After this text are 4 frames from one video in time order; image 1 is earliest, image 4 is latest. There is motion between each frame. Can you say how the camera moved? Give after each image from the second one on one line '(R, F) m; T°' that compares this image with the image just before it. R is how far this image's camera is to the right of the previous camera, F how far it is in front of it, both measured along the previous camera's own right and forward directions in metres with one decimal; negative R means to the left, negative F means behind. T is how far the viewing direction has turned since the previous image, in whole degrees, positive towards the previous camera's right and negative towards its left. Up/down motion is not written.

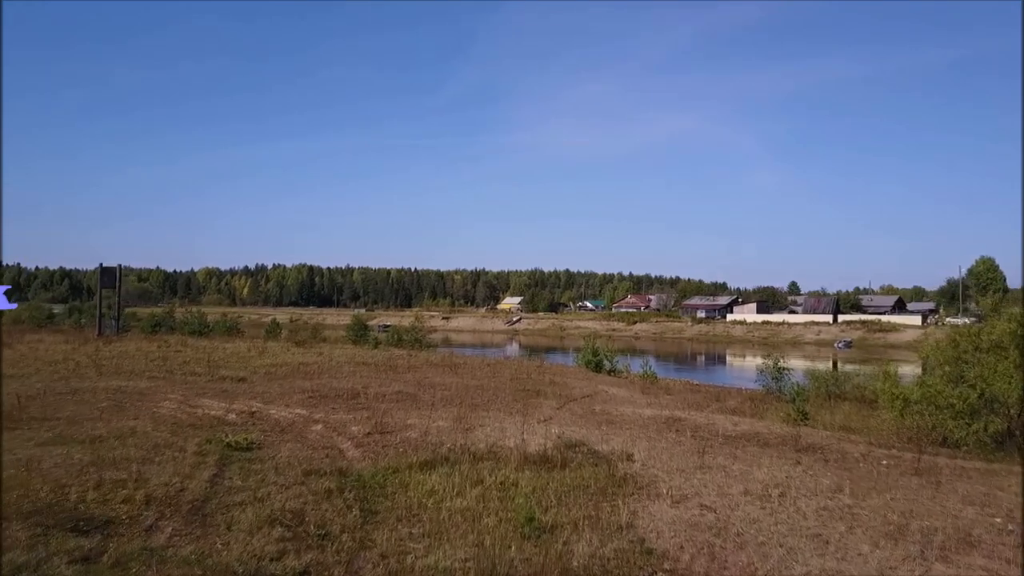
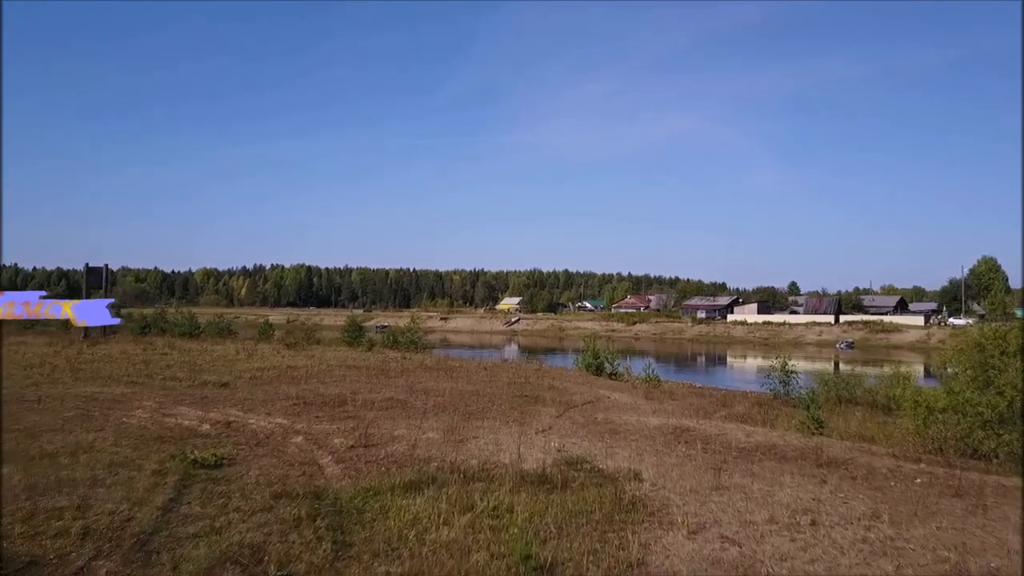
(0.0, +0.8) m; 0°
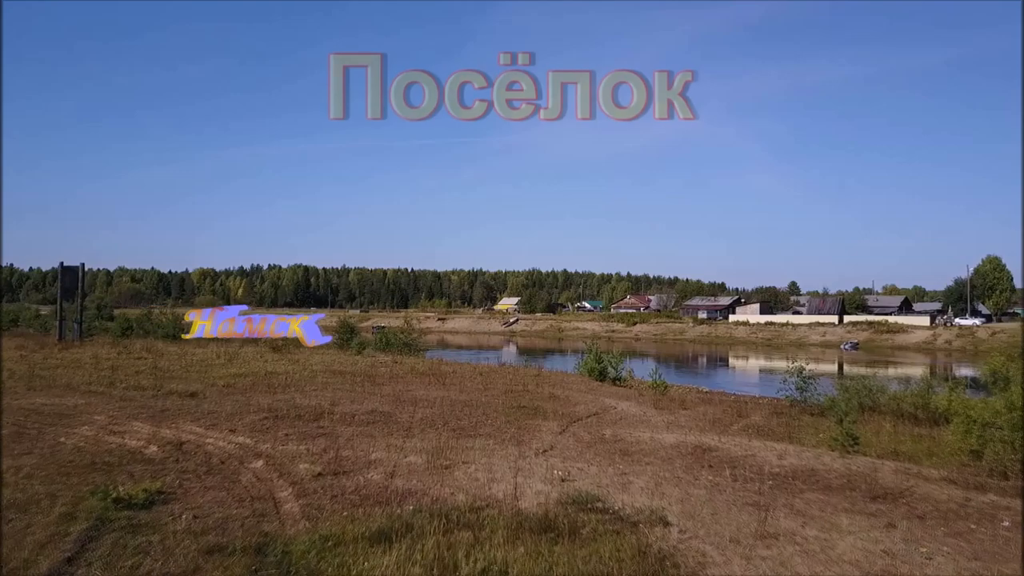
(0.0, +1.4) m; 0°
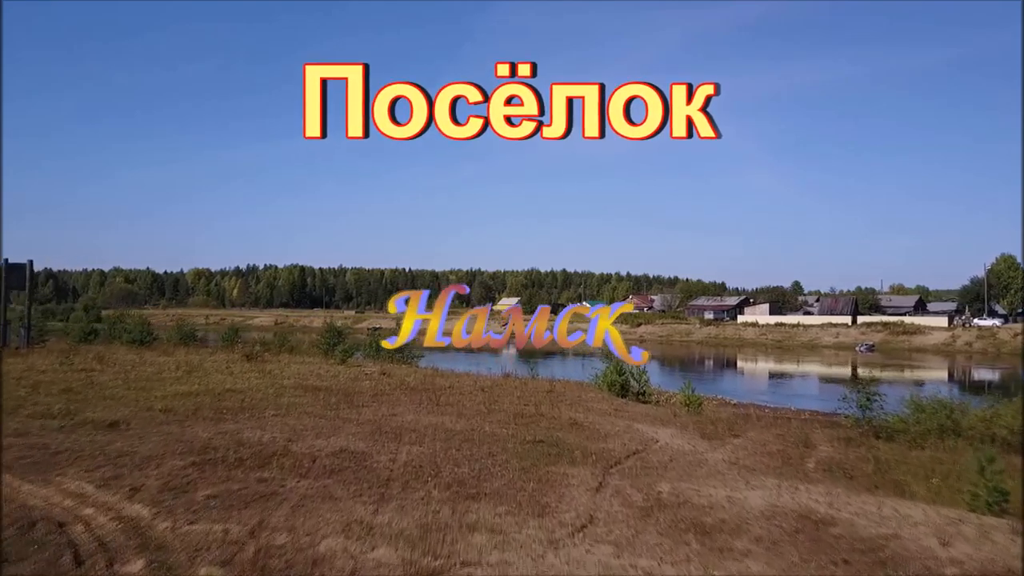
(-0.2, +3.2) m; 0°
